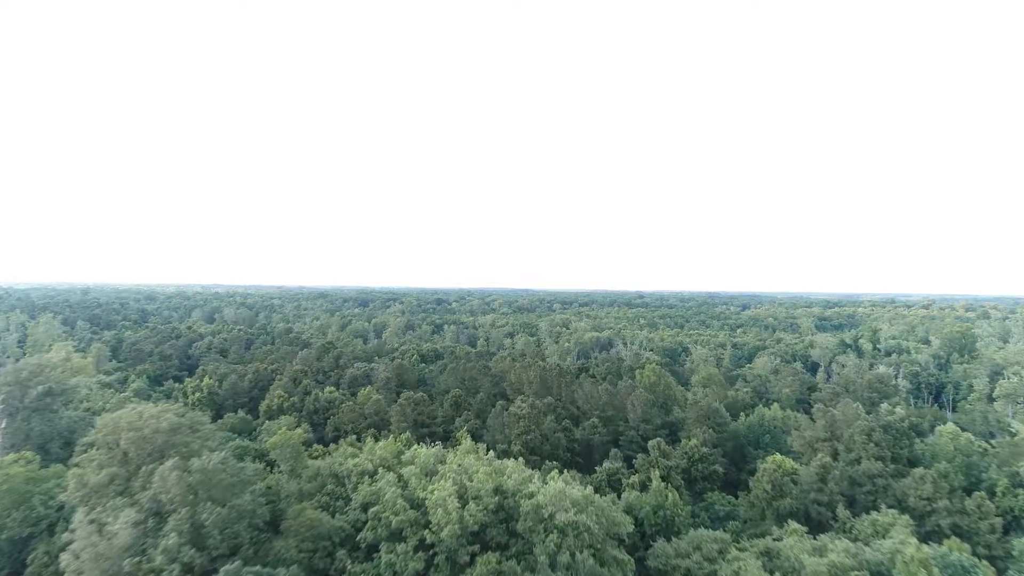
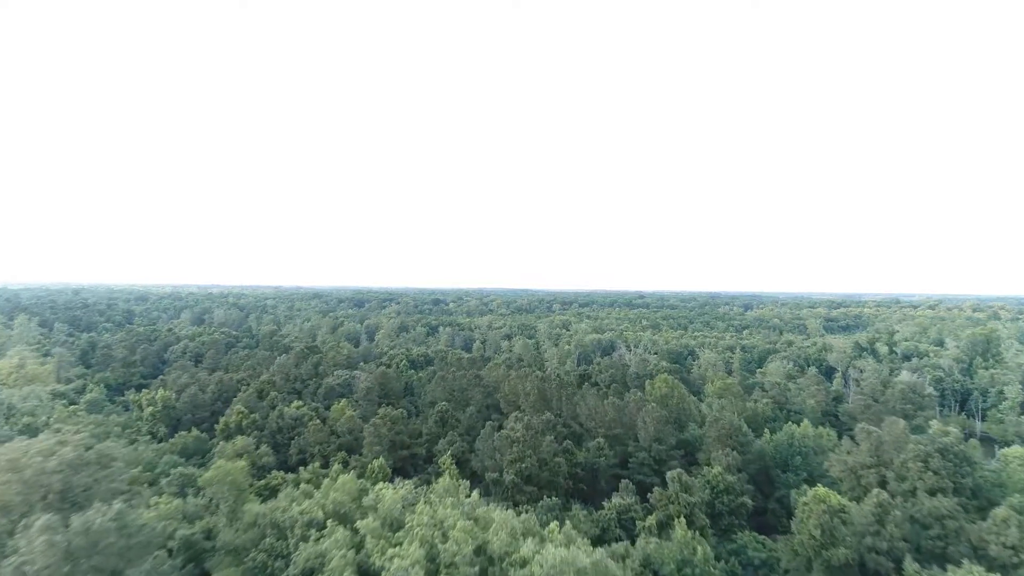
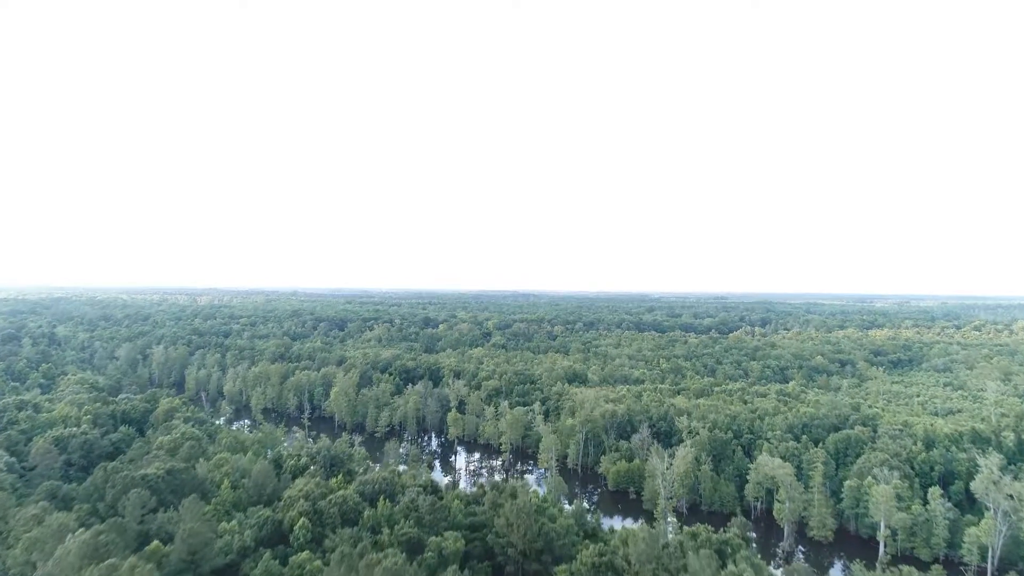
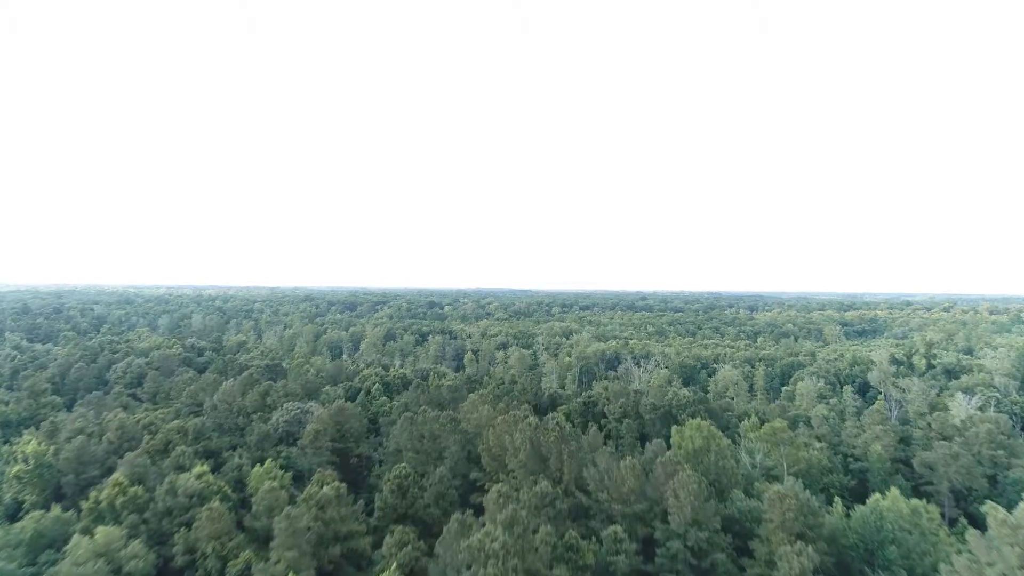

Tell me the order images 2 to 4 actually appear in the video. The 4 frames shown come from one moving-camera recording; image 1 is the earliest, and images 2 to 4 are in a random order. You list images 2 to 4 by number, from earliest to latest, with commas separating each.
2, 4, 3
